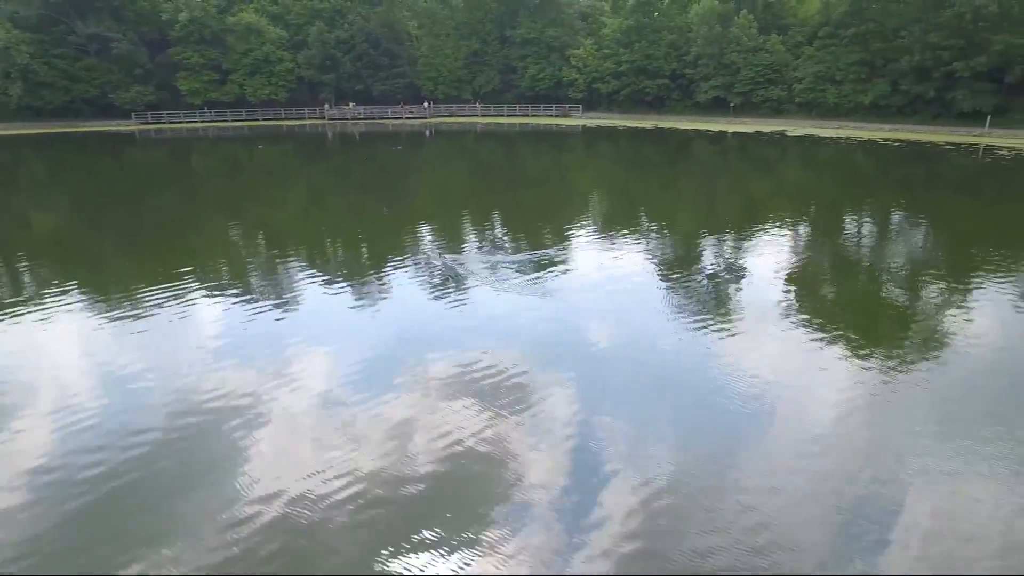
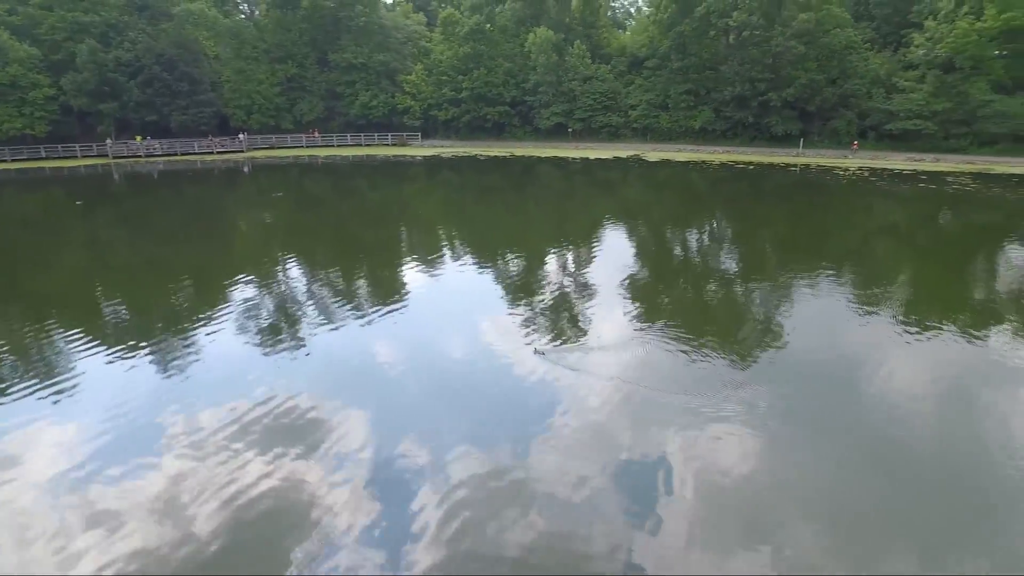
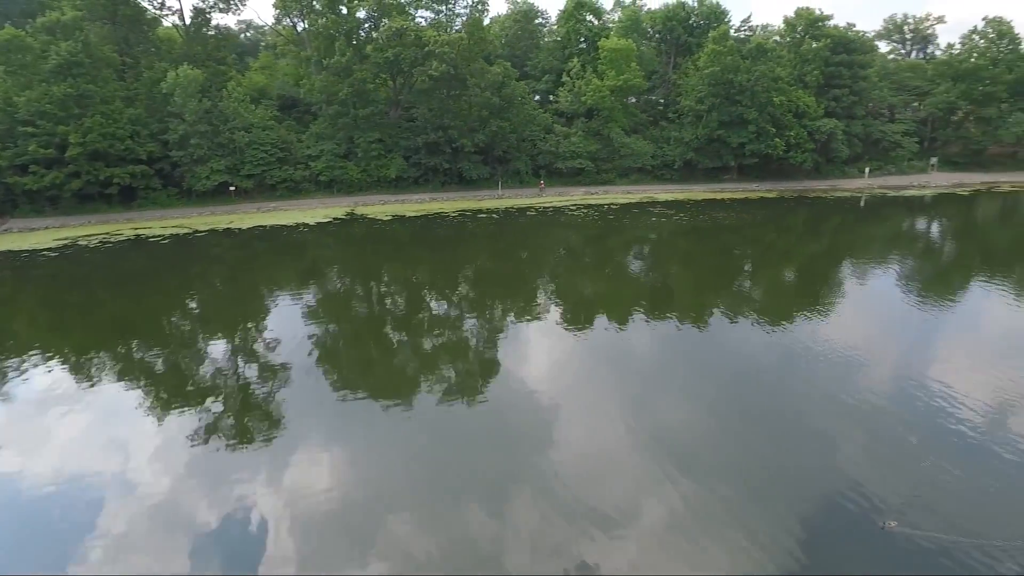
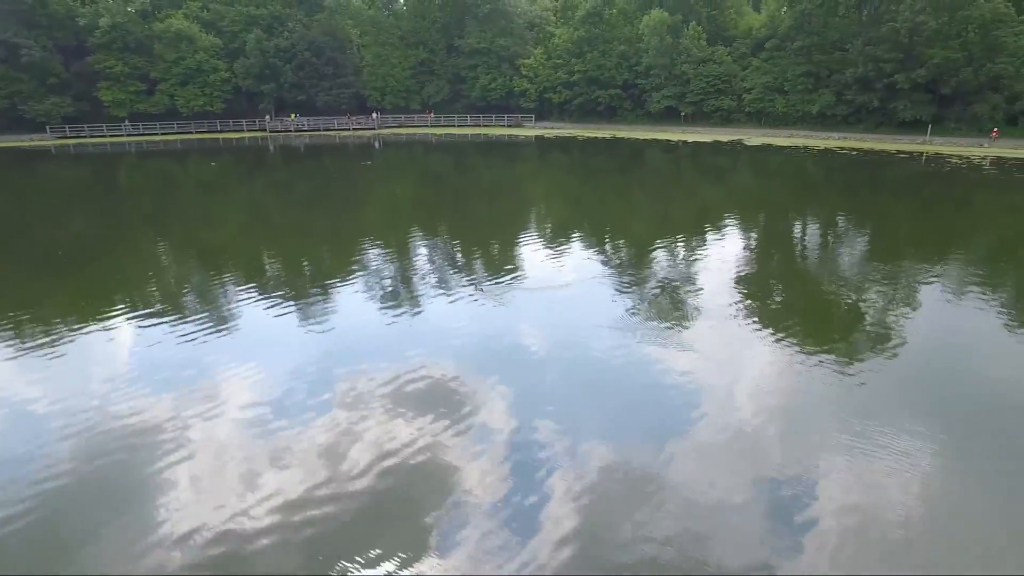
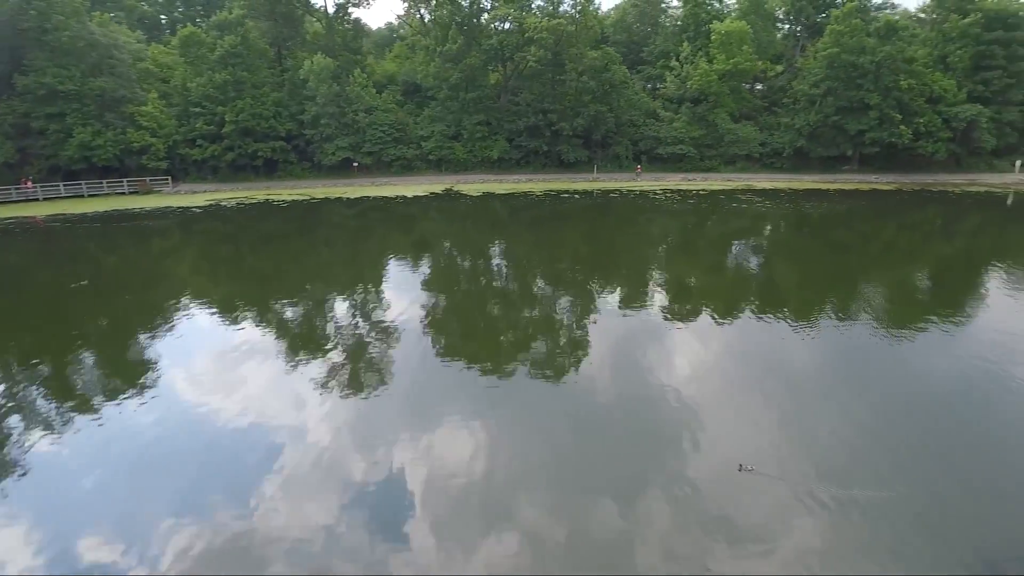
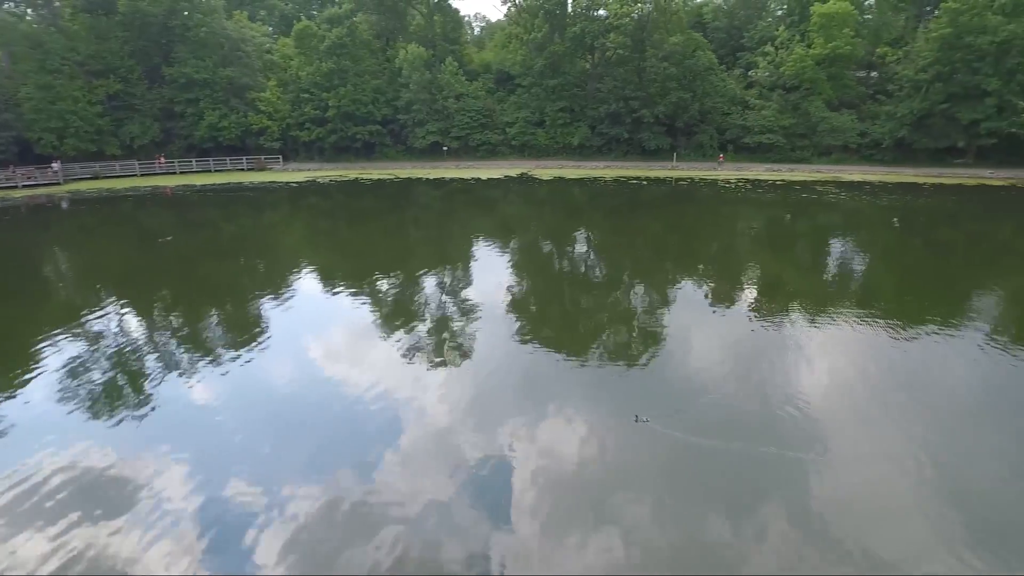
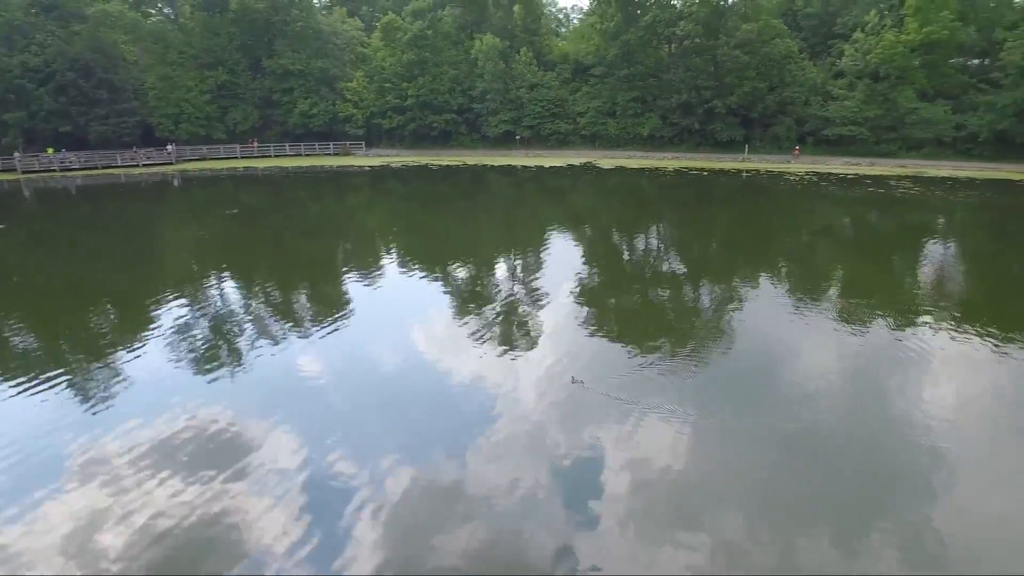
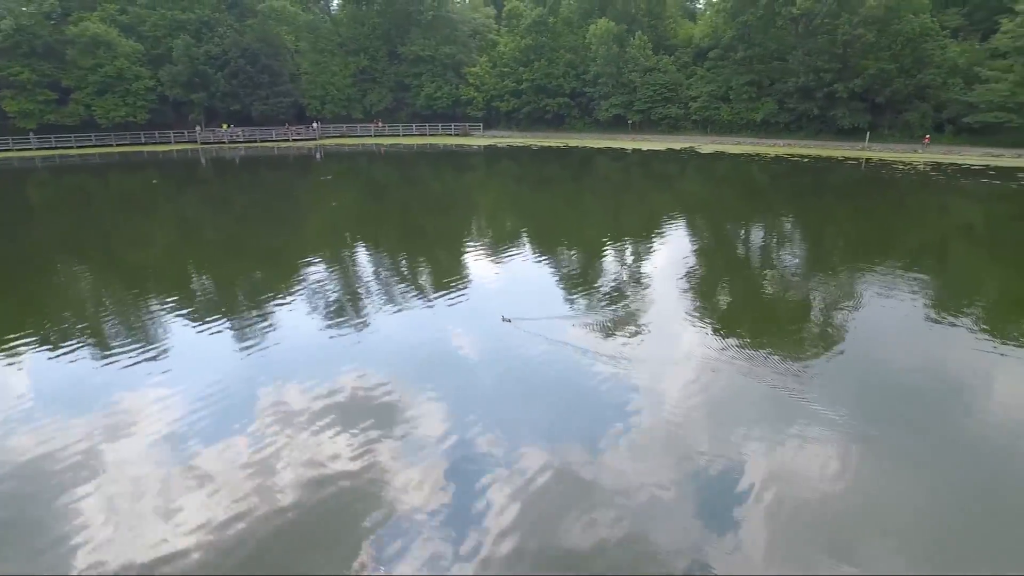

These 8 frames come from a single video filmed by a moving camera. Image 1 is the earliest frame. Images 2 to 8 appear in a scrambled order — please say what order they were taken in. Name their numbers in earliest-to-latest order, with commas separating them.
4, 8, 2, 7, 6, 5, 3
